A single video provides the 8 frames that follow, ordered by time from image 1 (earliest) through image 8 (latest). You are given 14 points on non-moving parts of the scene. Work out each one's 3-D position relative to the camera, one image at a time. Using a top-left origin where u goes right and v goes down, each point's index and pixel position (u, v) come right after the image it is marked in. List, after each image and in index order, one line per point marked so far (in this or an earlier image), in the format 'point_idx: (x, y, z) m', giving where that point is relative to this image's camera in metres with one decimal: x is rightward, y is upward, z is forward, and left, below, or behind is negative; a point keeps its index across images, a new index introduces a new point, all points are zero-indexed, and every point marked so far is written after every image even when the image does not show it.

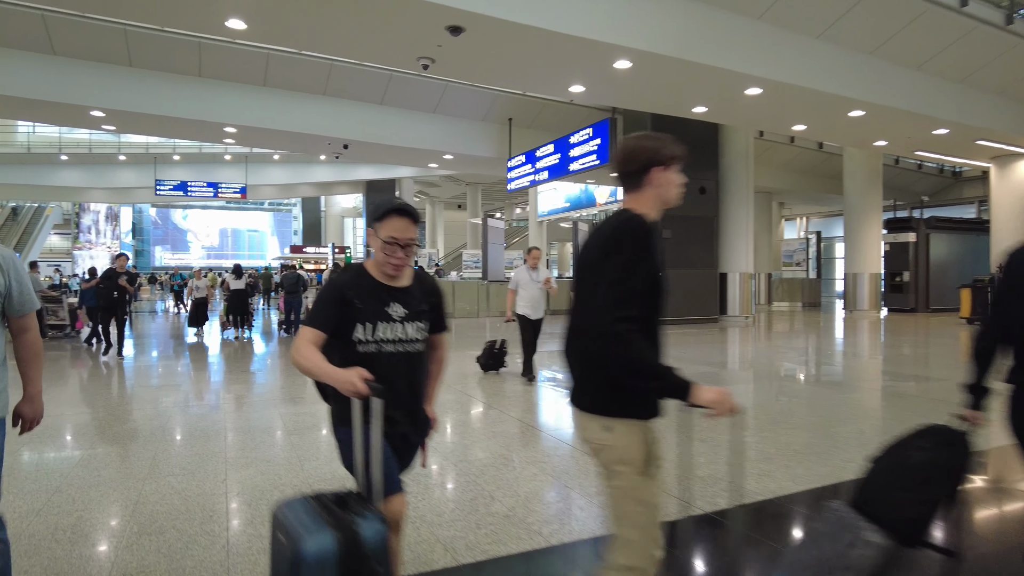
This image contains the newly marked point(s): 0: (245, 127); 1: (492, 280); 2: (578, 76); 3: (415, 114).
0: (-3.8, +2.3, +9.6) m
1: (-0.3, +0.2, +13.5) m
2: (+0.7, +2.1, +6.7) m
3: (-1.5, +2.7, +10.4) m
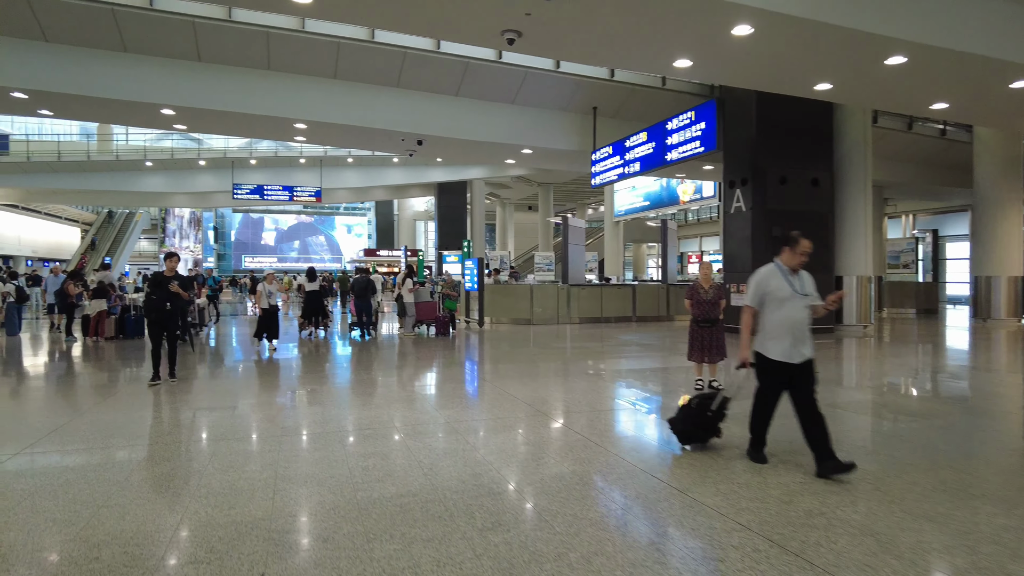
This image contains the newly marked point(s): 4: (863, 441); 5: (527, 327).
0: (-2.7, +2.2, +9.1) m
1: (+1.2, +0.1, +12.6) m
2: (+1.5, +2.1, +5.7) m
3: (-0.3, +2.6, +9.6) m
4: (+2.1, -0.9, +3.9) m
5: (+0.3, -0.7, +11.5) m
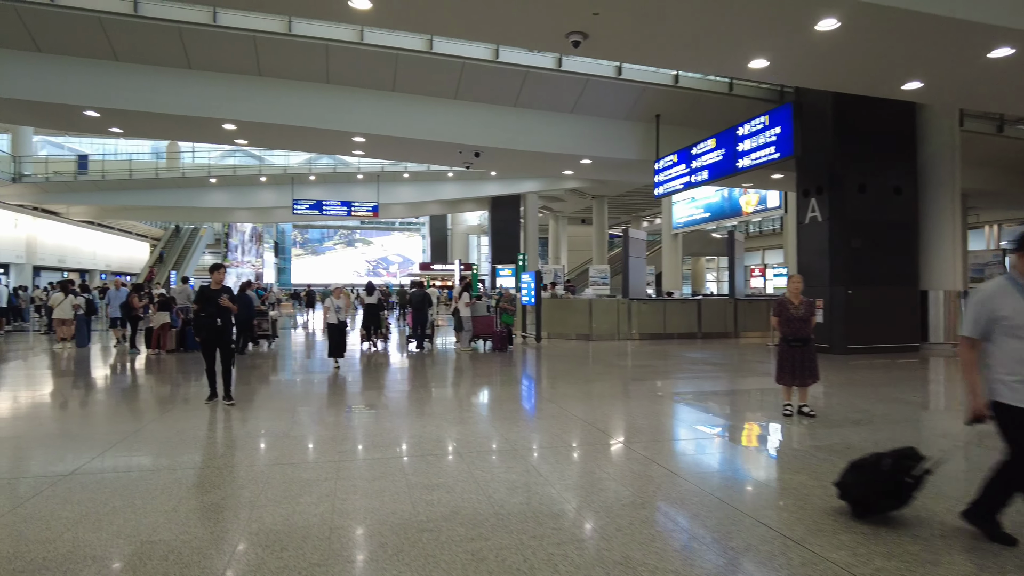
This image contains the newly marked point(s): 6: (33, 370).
0: (-1.9, +2.1, +9.0) m
1: (+2.3, -0.2, +12.2) m
2: (+2.0, +2.0, +5.3) m
3: (+0.5, +2.4, +9.4) m
4: (+2.4, -1.0, +3.4) m
5: (+1.3, -0.9, +11.1) m
6: (-6.9, -1.2, +9.6) m
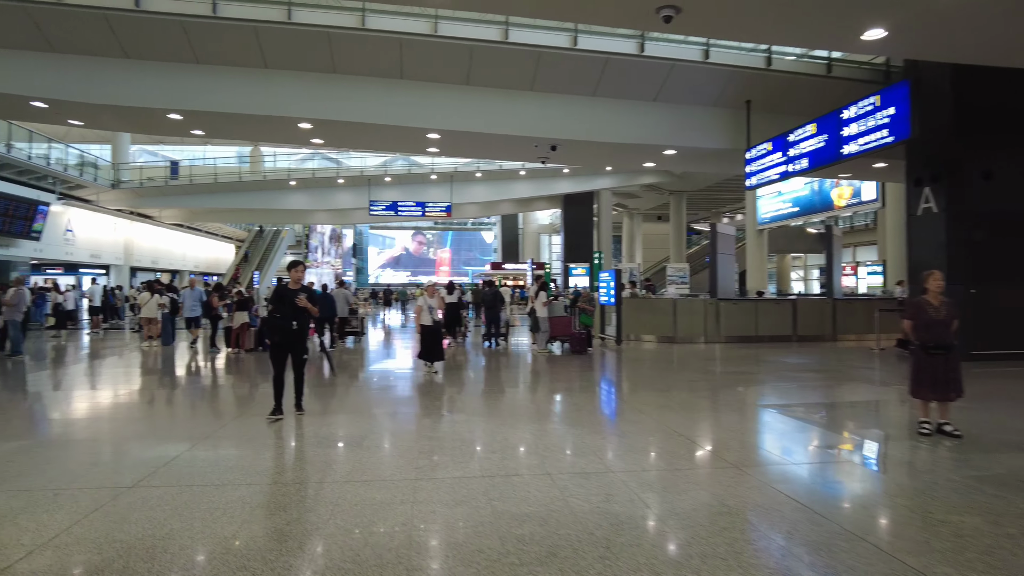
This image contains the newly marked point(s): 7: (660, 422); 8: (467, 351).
0: (-0.8, +2.1, +8.8) m
1: (+3.6, -0.1, +11.5) m
2: (+2.6, +2.0, +4.7) m
3: (+1.6, +2.4, +8.9) m
4: (+2.9, -1.0, +2.8) m
5: (+2.5, -0.9, +10.6) m
6: (-5.7, -1.2, +9.9) m
7: (+1.4, -1.3, +6.5) m
8: (-0.7, -1.1, +11.4) m
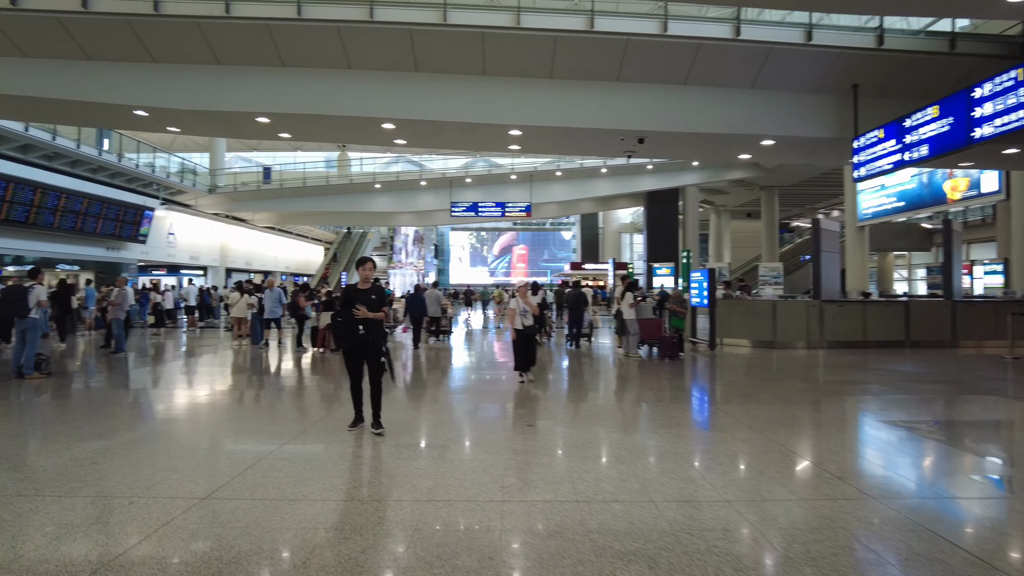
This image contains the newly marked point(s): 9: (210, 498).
0: (+0.2, +2.1, +8.5) m
1: (+5.0, -0.1, +10.7) m
2: (+3.2, +2.0, +4.1) m
3: (+2.7, +2.4, +8.4) m
4: (+3.2, -1.0, +2.1) m
5: (+3.8, -0.9, +9.9) m
6: (-4.5, -1.2, +10.2) m
7: (+2.2, -1.3, +6.0) m
8: (+0.6, -1.1, +11.1) m
9: (-1.6, -1.1, +3.6) m
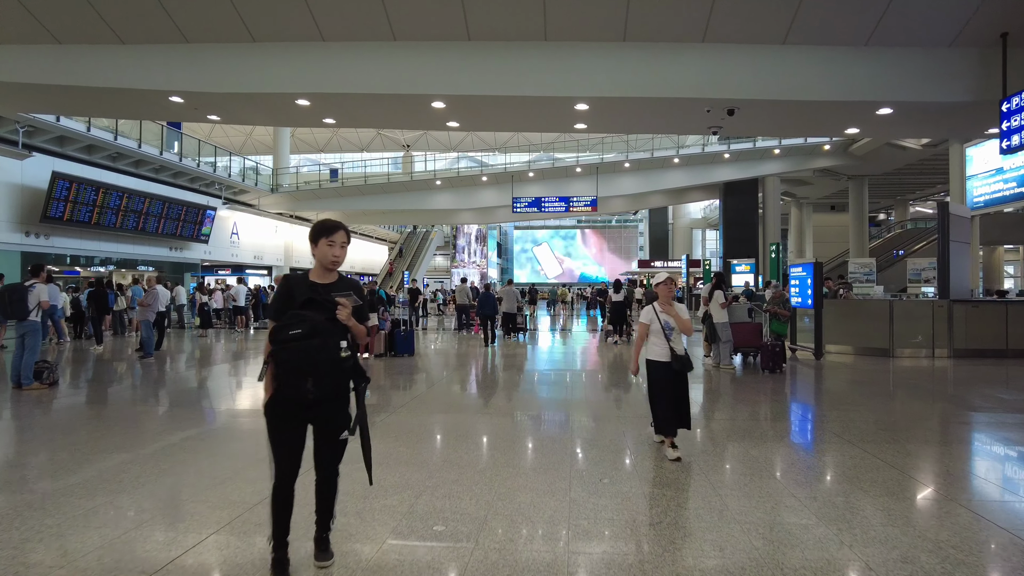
0: (+1.0, +2.1, +7.4) m
1: (+5.9, -0.1, +9.1) m
2: (+3.5, +2.0, +2.7) m
3: (+3.4, +2.5, +7.0) m
4: (+3.3, -1.0, +0.8) m
5: (+4.6, -0.9, +8.4) m
6: (-3.6, -1.2, +9.5) m
7: (+2.7, -1.3, +4.7) m
8: (+1.6, -1.1, +9.9) m
9: (-1.4, -1.1, +2.6) m
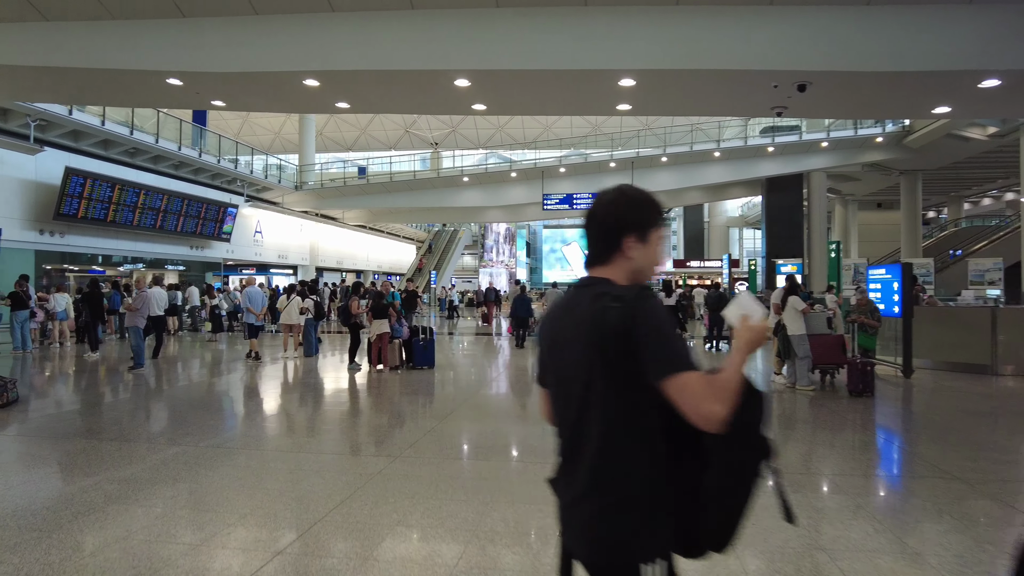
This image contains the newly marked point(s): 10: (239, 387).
0: (+1.3, +2.0, +6.4) m
1: (+6.3, -0.2, +7.9) m
2: (+3.6, +1.9, +1.6) m
3: (+3.7, +2.4, +5.9) m
4: (+3.4, -1.0, -0.3) m
5: (+5.0, -0.9, +7.3) m
6: (-3.2, -1.2, +8.7) m
7: (+2.9, -1.3, +3.6) m
8: (+2.1, -1.1, +8.9) m
9: (-1.3, -1.1, +1.7) m
10: (-3.4, -1.2, +8.2) m
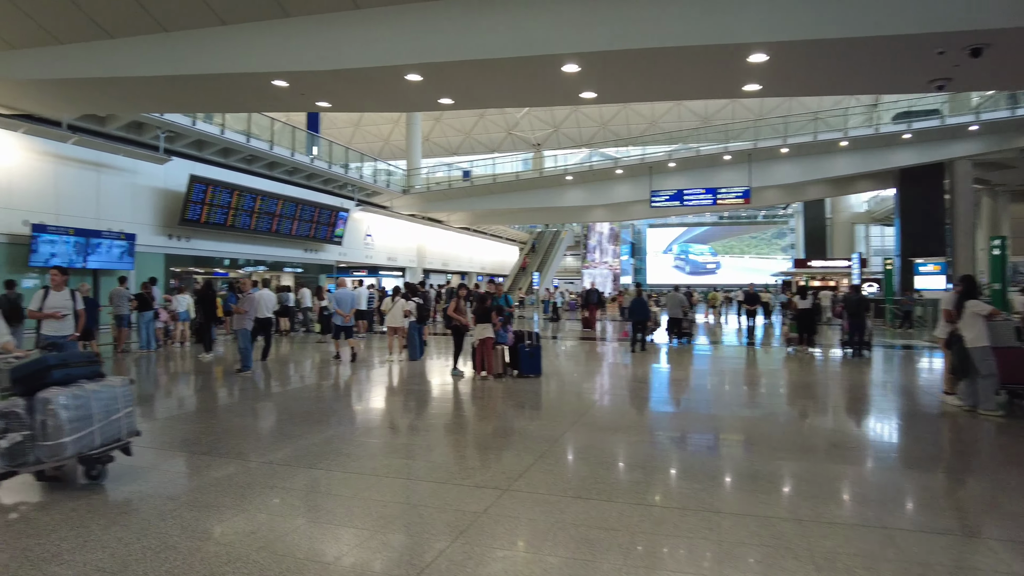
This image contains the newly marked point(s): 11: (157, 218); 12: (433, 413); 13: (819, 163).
0: (+2.3, +2.0, +5.6) m
1: (+7.5, -0.2, +6.4) m
2: (+3.9, +1.9, +0.5) m
3: (+4.6, +2.4, +4.8) m
4: (+3.3, -1.0, -1.4) m
5: (+6.1, -1.0, +5.9) m
6: (-1.8, -1.2, +8.6) m
7: (+3.5, -1.4, +2.6) m
8: (+3.4, -1.1, +7.9) m
9: (-0.9, -1.1, +1.4) m
10: (-2.0, -1.2, +8.1) m
11: (-7.7, +1.5, +14.5) m
12: (-0.8, -1.3, +6.4) m
13: (+8.5, +3.5, +18.4) m
